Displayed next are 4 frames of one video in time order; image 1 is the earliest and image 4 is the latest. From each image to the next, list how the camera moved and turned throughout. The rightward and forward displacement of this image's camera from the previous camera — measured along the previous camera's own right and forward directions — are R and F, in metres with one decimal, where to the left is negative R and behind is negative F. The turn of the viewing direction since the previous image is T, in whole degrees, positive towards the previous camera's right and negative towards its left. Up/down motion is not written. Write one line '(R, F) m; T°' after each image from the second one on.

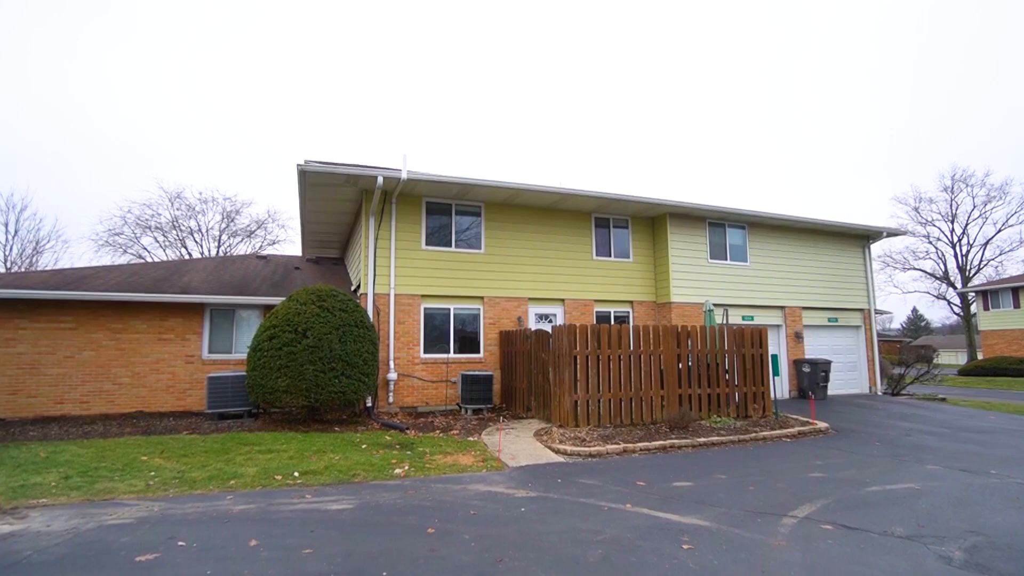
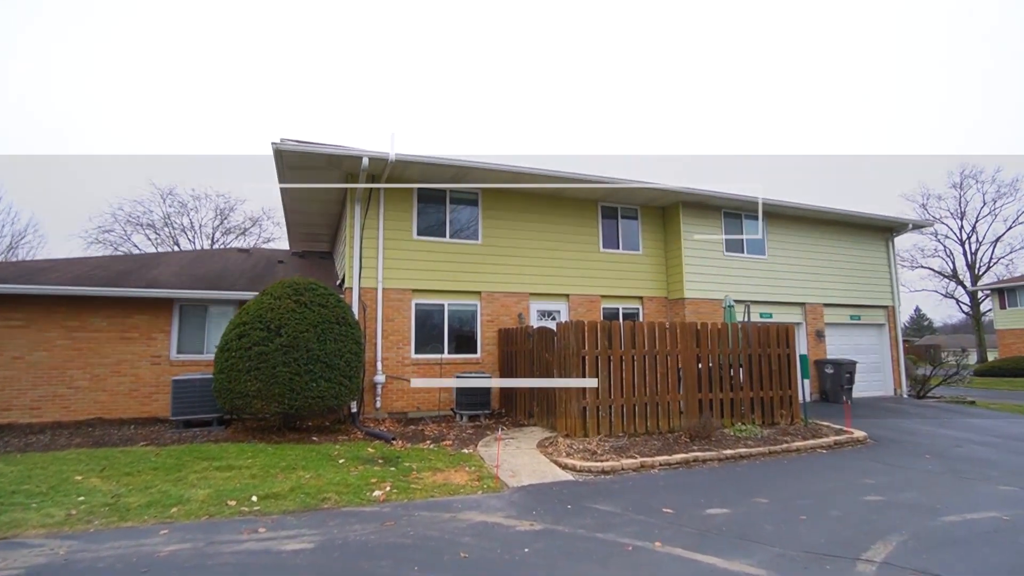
(0.0, +1.0) m; 0°
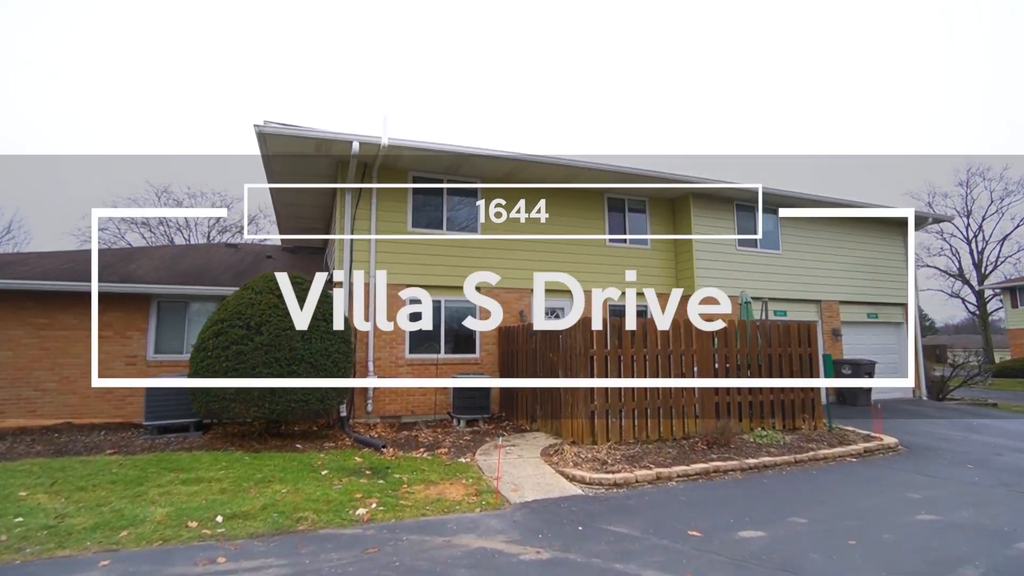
(0.0, +0.7) m; 0°
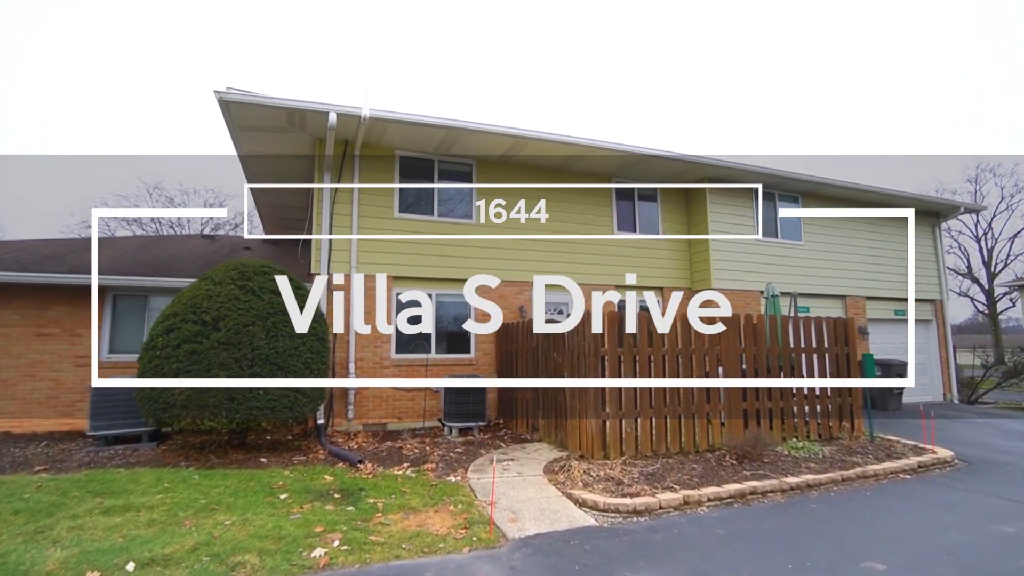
(0.0, +1.0) m; 0°
